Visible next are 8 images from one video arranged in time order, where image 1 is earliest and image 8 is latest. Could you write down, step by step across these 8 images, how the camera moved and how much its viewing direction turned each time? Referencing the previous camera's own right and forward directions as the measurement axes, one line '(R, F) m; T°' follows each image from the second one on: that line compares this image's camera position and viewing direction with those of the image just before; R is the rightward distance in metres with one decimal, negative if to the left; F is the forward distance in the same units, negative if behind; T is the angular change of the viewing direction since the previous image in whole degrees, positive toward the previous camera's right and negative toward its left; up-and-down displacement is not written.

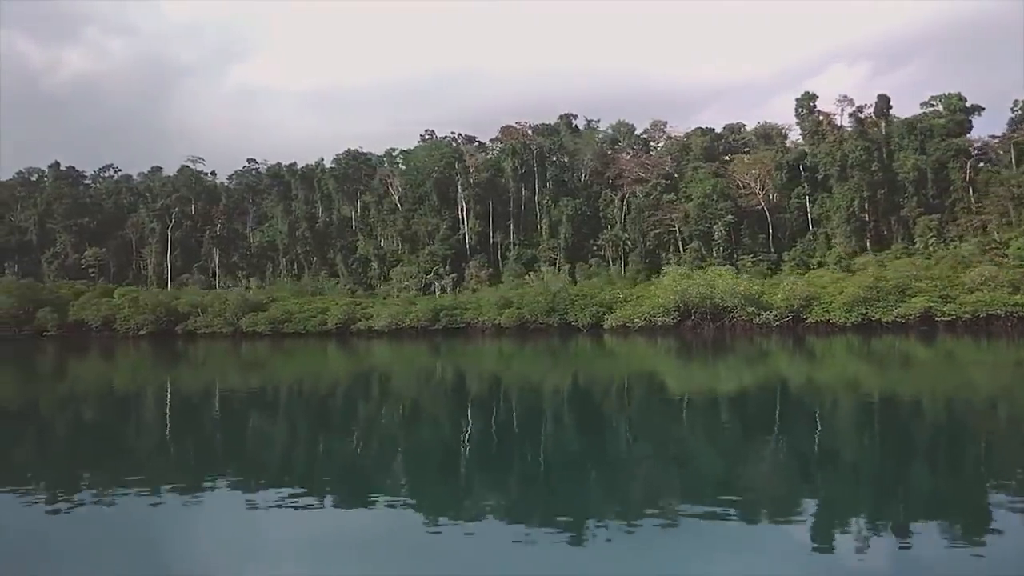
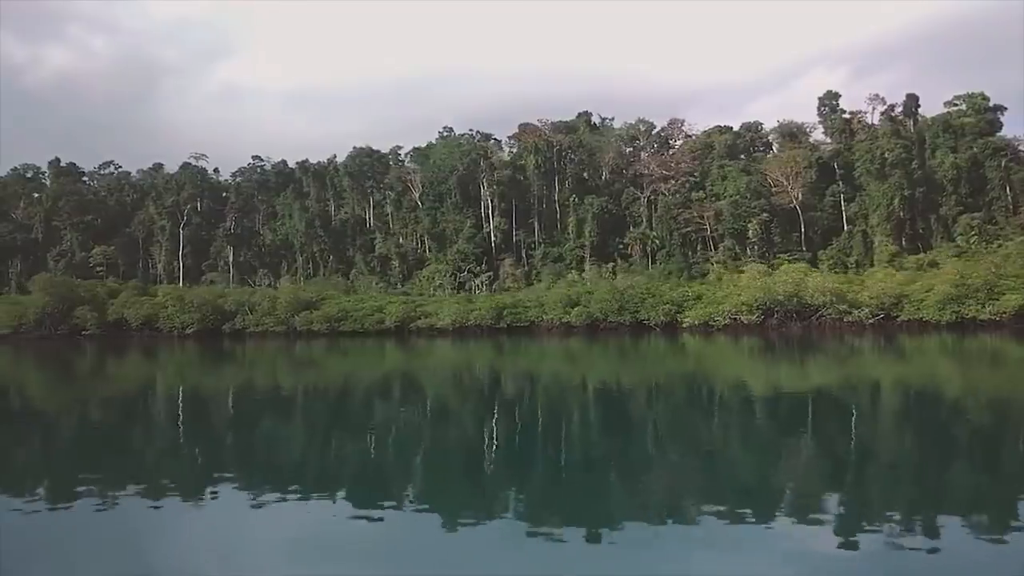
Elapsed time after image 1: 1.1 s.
(-3.0, +0.7) m; +1°
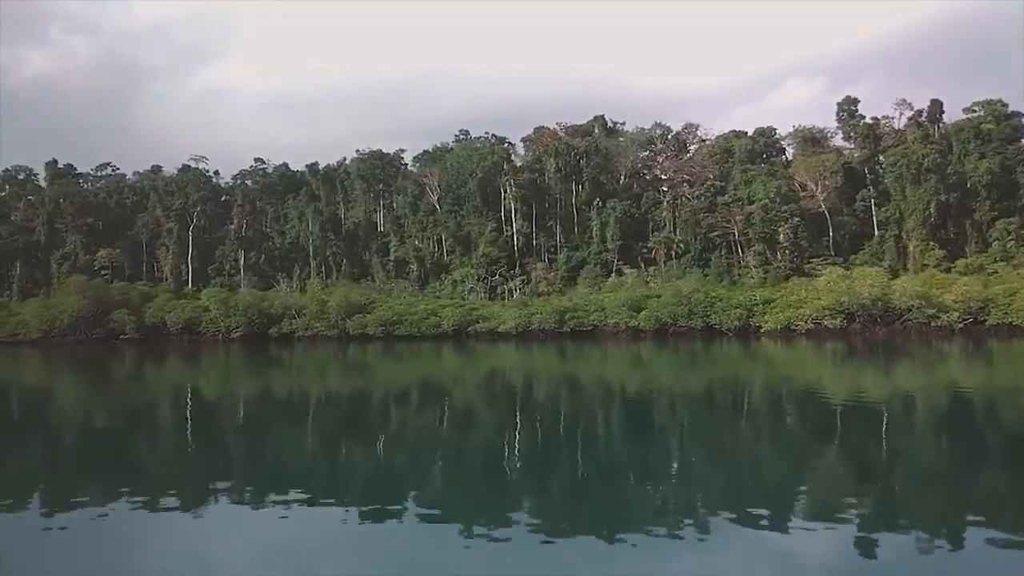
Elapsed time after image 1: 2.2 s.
(-2.9, +0.7) m; +1°
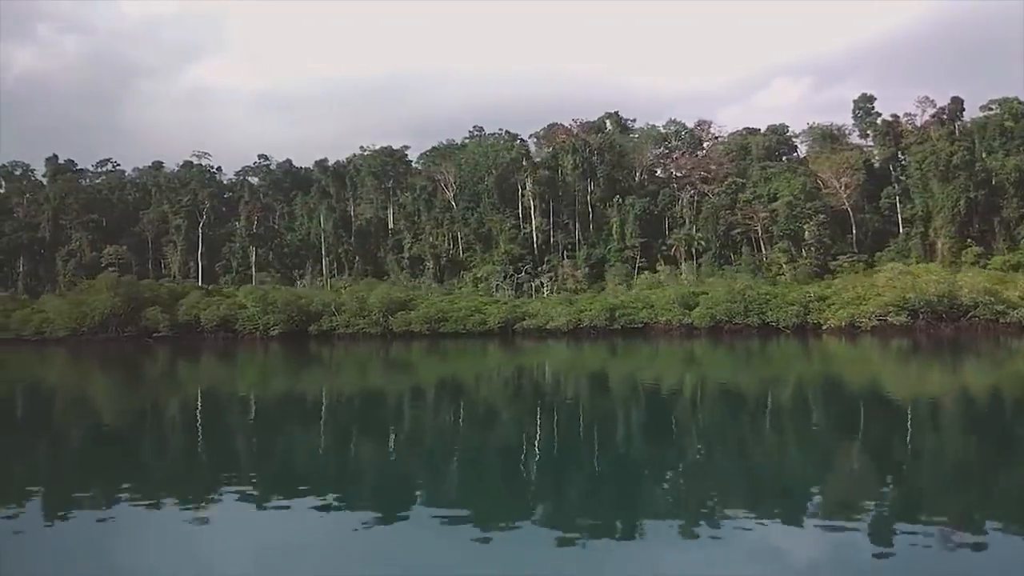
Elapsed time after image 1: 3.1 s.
(-2.2, +0.5) m; +1°
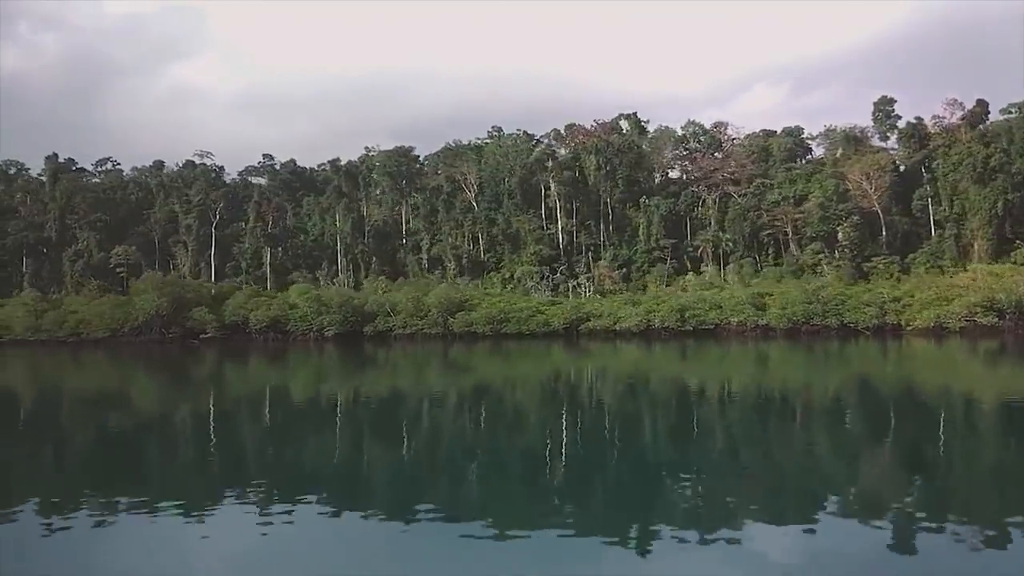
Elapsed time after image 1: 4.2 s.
(-3.0, +0.6) m; +1°
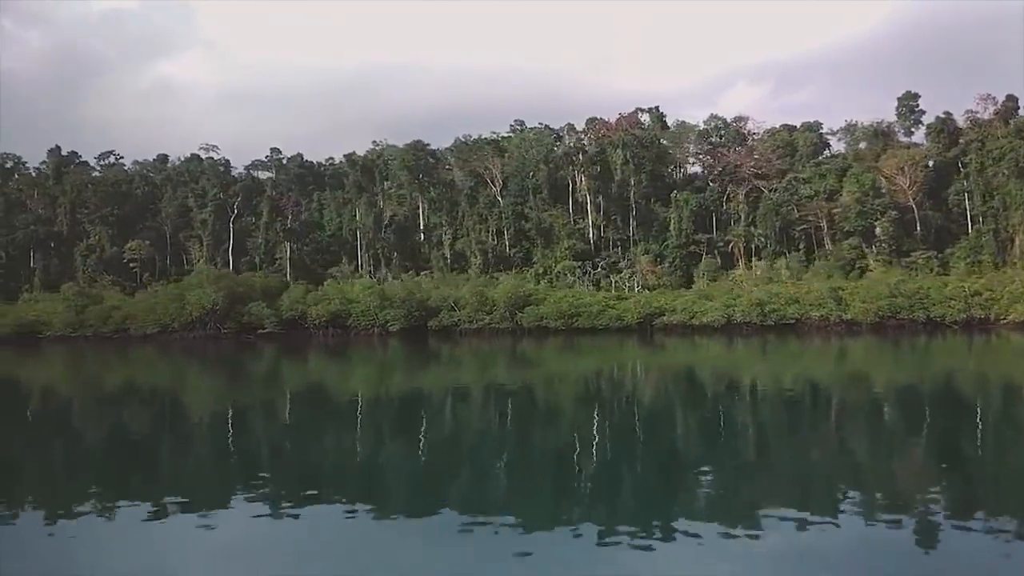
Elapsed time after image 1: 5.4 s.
(-3.1, +0.6) m; +1°
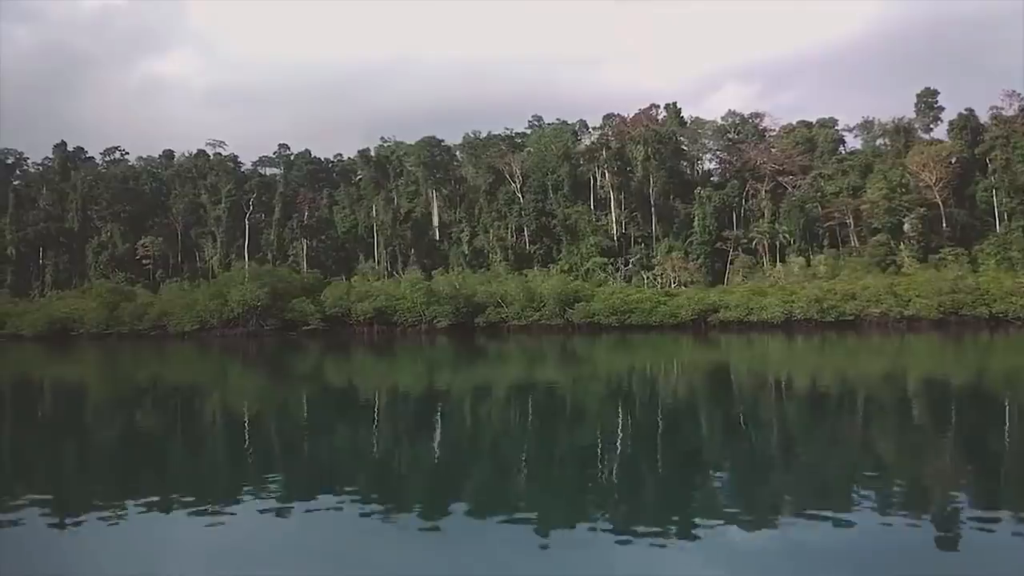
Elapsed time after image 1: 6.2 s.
(-2.1, +0.4) m; +1°
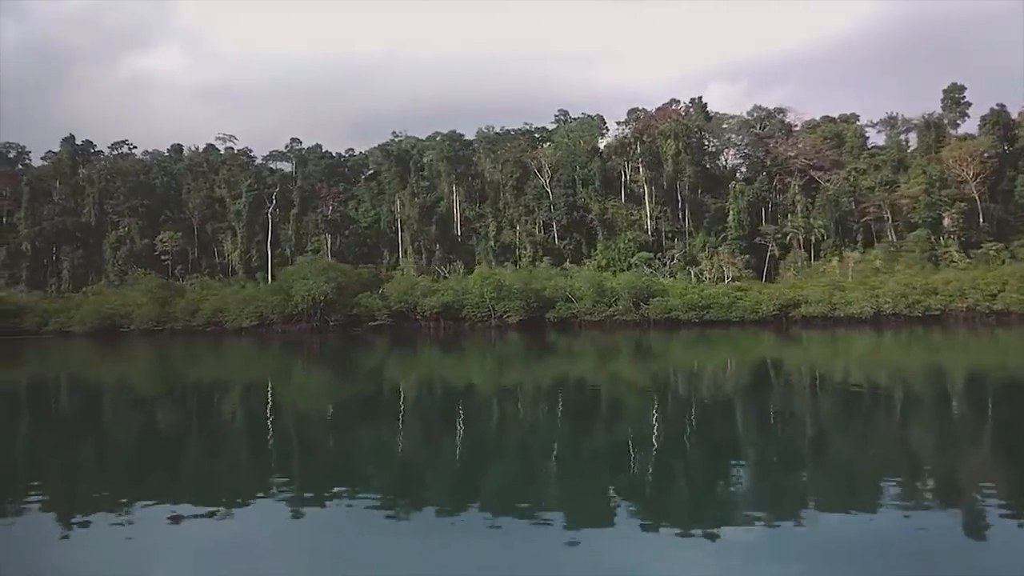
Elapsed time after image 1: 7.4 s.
(-3.1, +0.6) m; +1°
